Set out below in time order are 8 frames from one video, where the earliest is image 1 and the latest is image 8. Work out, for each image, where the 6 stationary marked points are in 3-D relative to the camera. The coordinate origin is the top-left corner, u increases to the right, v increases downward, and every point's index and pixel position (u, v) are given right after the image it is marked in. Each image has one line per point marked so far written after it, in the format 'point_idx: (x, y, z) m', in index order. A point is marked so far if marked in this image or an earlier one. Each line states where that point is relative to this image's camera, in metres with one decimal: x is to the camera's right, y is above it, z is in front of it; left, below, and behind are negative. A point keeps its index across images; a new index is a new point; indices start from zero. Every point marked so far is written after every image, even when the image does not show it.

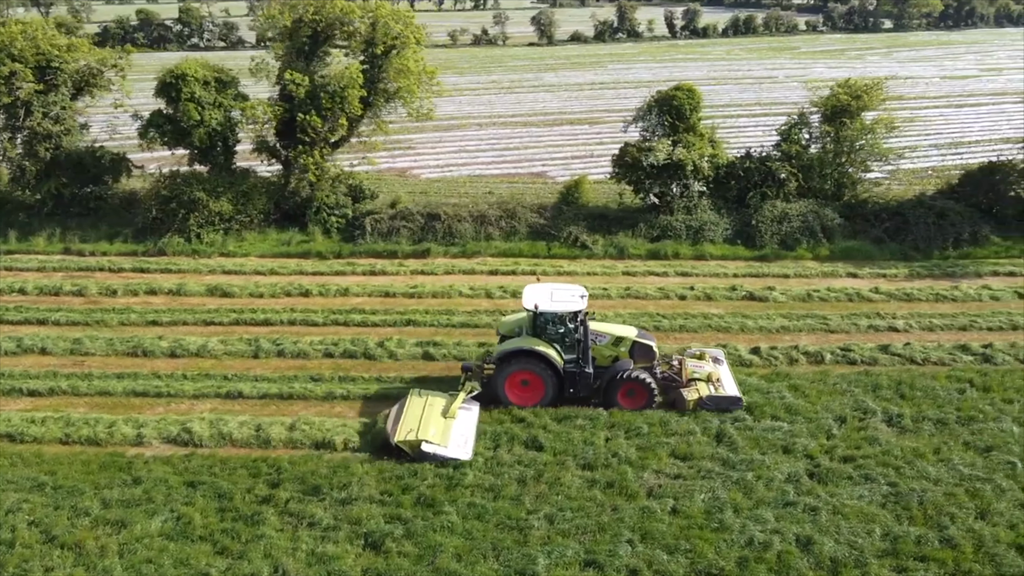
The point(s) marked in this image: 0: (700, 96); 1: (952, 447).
0: (+4.1, +4.2, +19.1) m
1: (+4.9, -1.8, +9.8) m
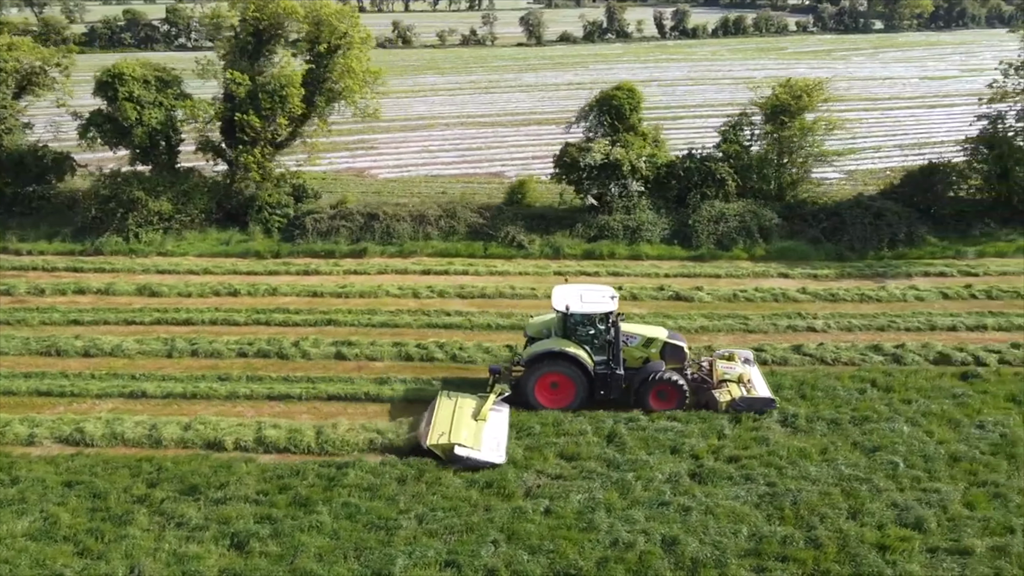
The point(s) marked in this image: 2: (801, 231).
0: (+2.8, +4.2, +19.1) m
1: (+3.7, -1.8, +9.8) m
2: (+5.9, +1.2, +17.8) m
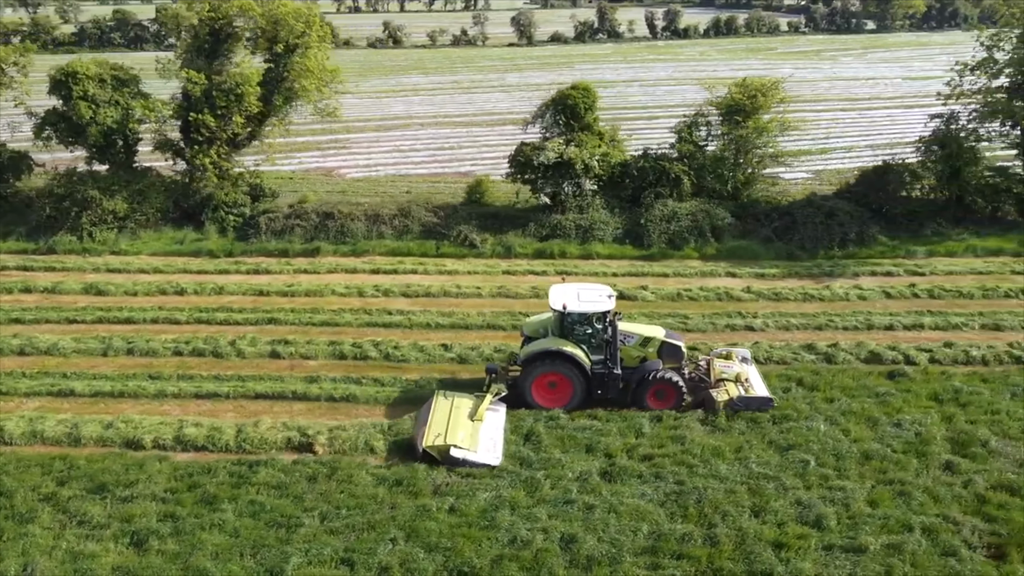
0: (+1.8, +4.2, +19.1) m
1: (+2.7, -1.8, +9.8) m
2: (+4.9, +1.2, +17.8) m
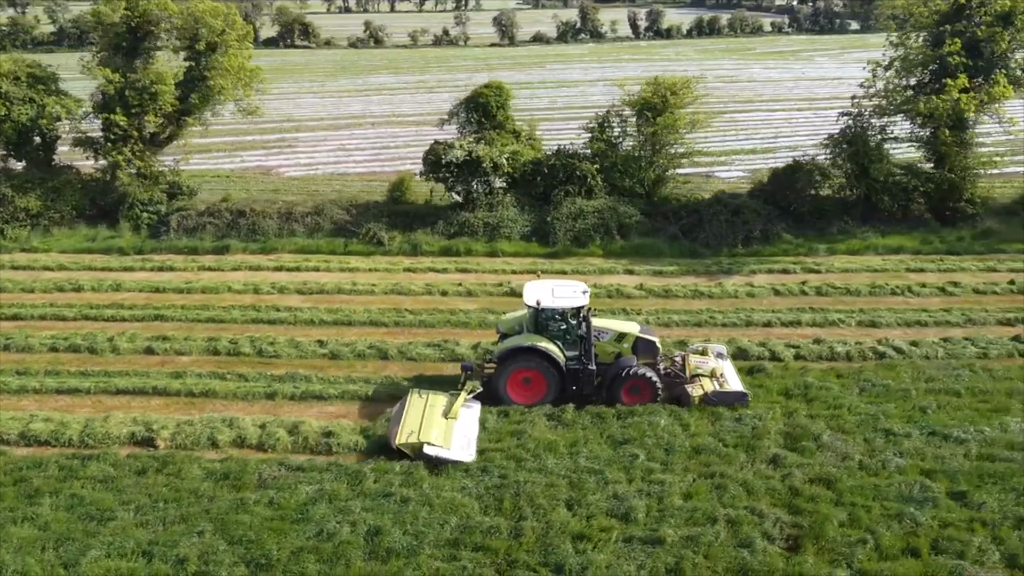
0: (-0.1, +4.3, +19.2) m
1: (+0.9, -1.7, +9.9) m
2: (+3.0, +1.2, +17.9) m
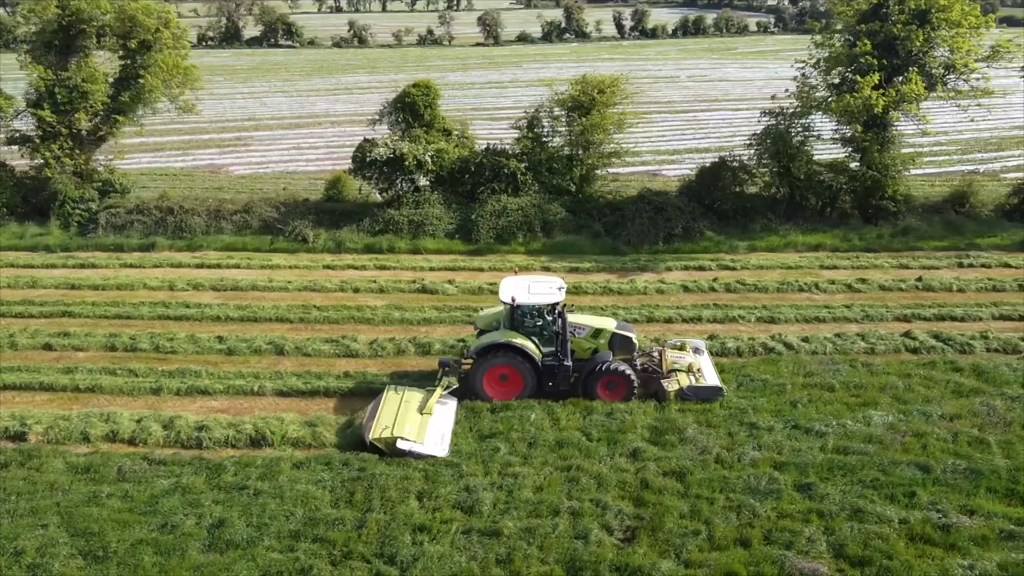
0: (-1.6, +4.3, +19.3) m
1: (-0.6, -1.7, +10.0) m
2: (+1.5, +1.3, +18.0) m
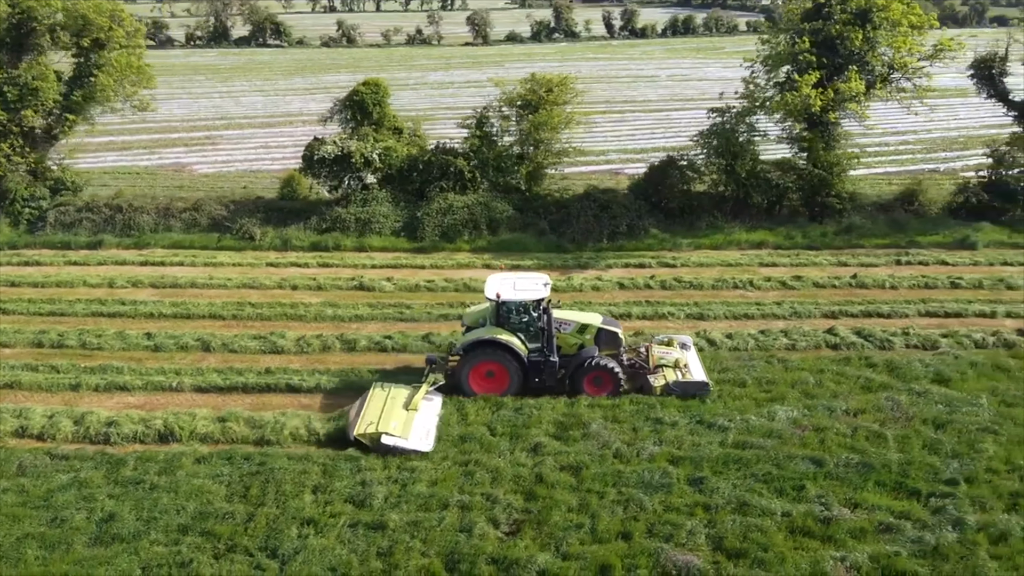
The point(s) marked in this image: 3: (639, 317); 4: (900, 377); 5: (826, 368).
0: (-2.7, +4.4, +19.3) m
1: (-1.7, -1.6, +10.0) m
2: (+0.4, +1.3, +18.0) m
3: (+1.9, -0.5, +13.6) m
4: (+4.9, -1.1, +11.0) m
5: (+4.1, -1.0, +11.3) m
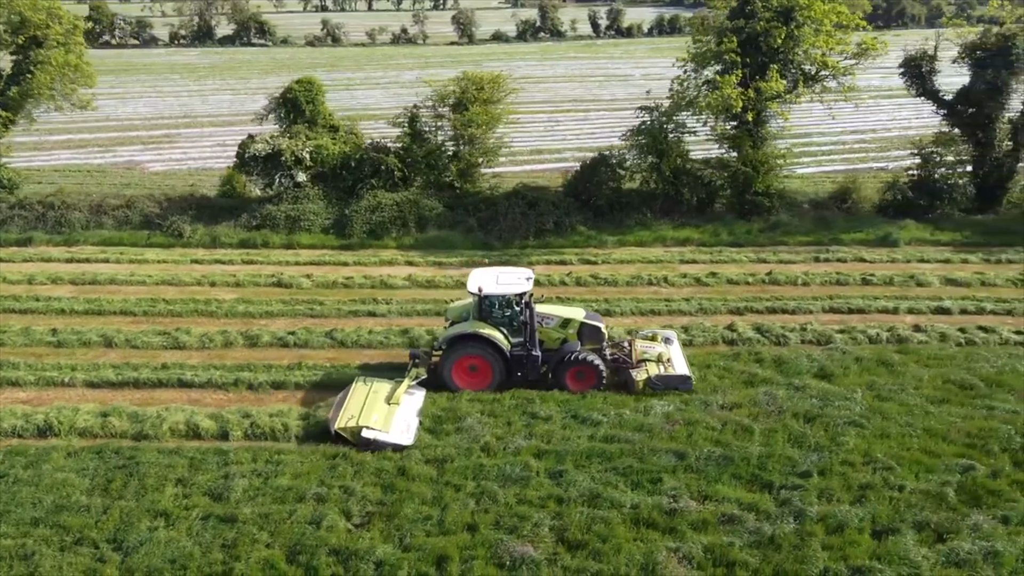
0: (-4.2, +4.4, +19.4) m
1: (-3.1, -1.6, +10.1) m
2: (-1.1, +1.4, +18.1) m
3: (+0.5, -0.4, +13.7) m
4: (+3.4, -1.1, +11.1) m
5: (+2.6, -1.0, +11.4) m
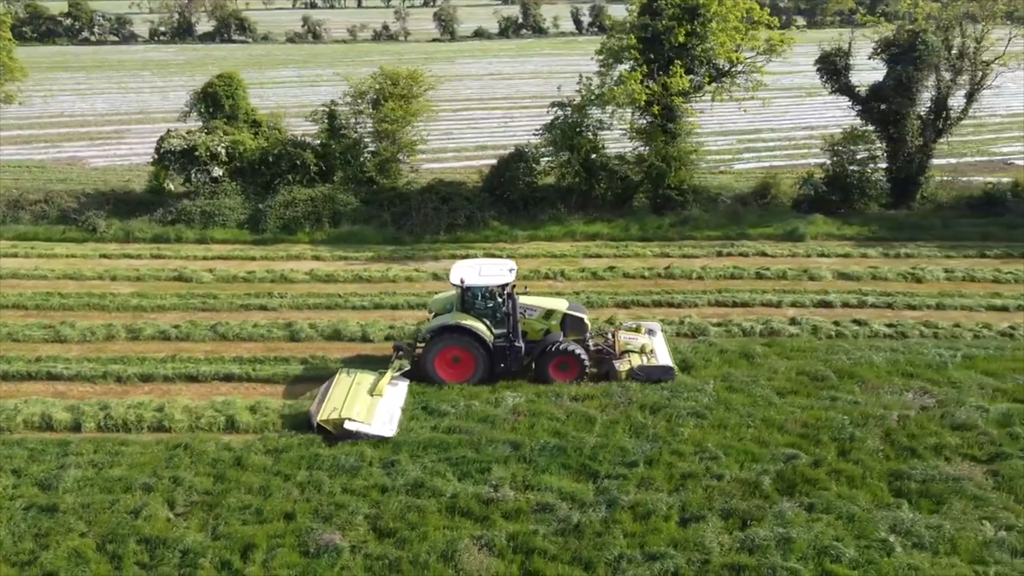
0: (-6.0, +4.5, +19.4) m
1: (-4.8, -1.5, +10.1) m
2: (-2.8, +1.5, +18.1) m
3: (-1.2, -0.3, +13.7) m
4: (+1.7, -1.0, +11.2) m
5: (+0.9, -0.9, +11.5) m
